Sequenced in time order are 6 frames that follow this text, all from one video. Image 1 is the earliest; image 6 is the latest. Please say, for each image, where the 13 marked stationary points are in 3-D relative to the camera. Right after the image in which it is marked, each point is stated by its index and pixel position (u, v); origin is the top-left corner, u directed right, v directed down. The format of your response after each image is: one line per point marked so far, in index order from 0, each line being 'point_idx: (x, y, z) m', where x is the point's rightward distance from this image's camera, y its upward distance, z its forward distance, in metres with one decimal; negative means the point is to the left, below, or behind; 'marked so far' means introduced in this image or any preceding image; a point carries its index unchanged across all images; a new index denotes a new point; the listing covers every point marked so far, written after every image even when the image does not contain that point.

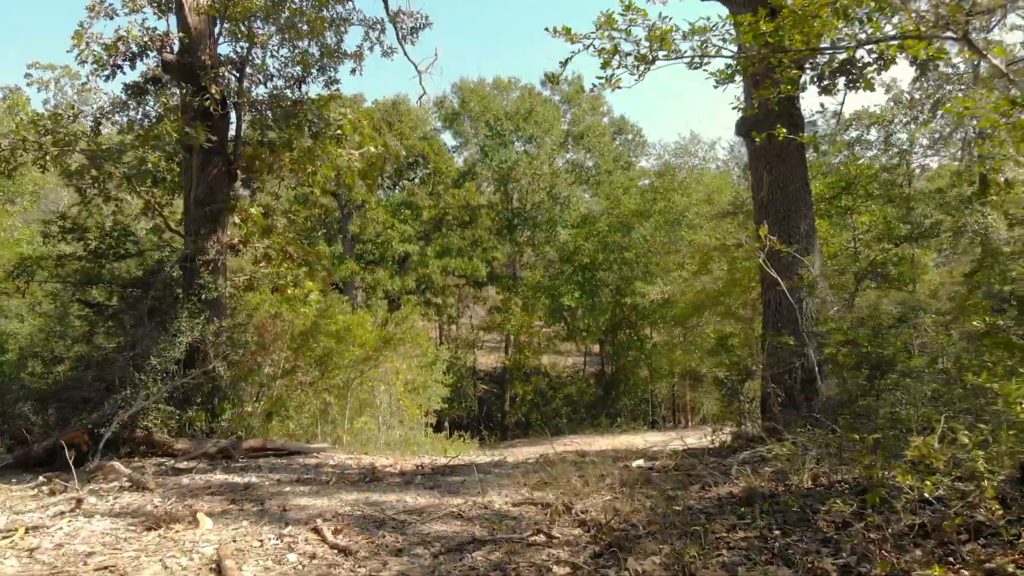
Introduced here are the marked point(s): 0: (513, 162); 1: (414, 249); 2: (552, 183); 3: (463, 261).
0: (0.0, +3.2, +19.0) m
1: (-2.3, +0.9, +17.4) m
2: (+1.0, +2.7, +19.5) m
3: (-1.2, +0.7, +18.4) m
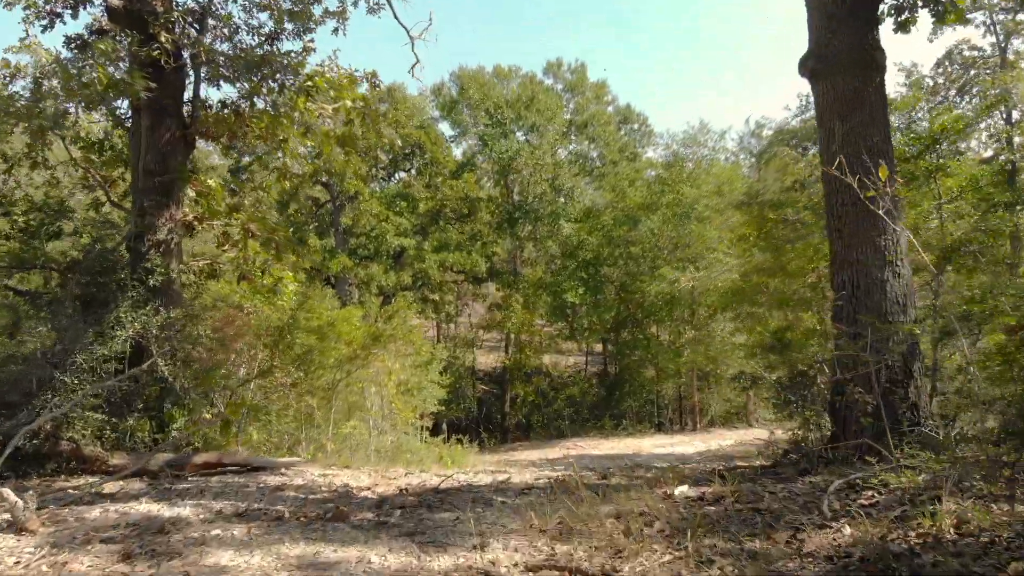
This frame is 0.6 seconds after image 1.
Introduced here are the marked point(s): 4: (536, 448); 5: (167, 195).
0: (0.0, +3.3, +18.2) m
1: (-2.3, +1.0, +16.5) m
2: (+1.1, +2.8, +18.6) m
3: (-1.2, +0.8, +17.5) m
4: (+0.6, -3.8, +17.7) m
5: (-2.7, +0.8, +5.8) m
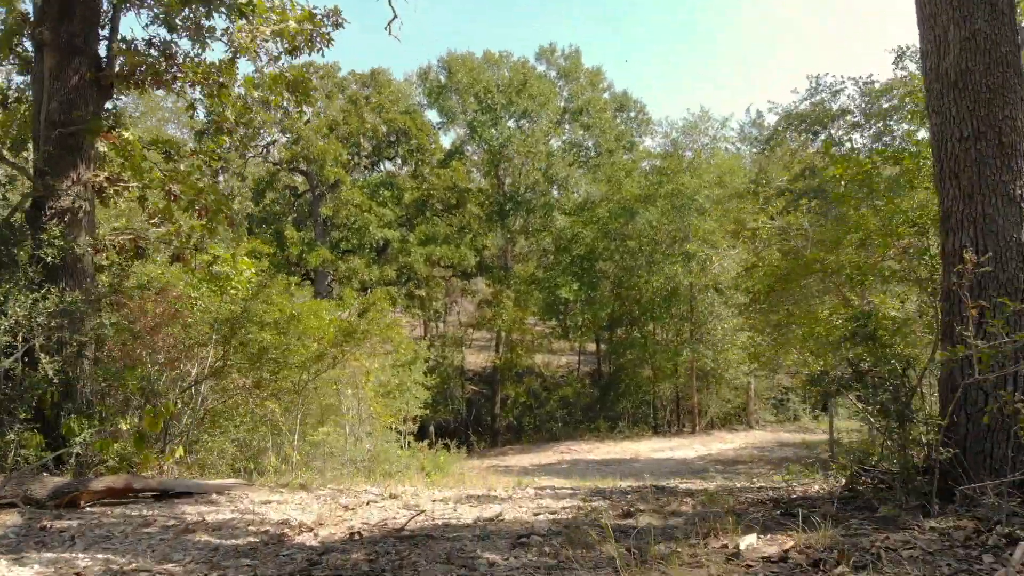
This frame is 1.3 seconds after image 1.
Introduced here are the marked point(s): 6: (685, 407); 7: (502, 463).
0: (-0.2, +3.4, +17.2) m
1: (-2.5, +1.1, +15.5) m
2: (+0.8, +2.9, +17.6) m
3: (-1.4, +0.9, +16.5) m
4: (+0.4, -3.7, +16.7) m
5: (-2.8, +0.9, +4.8) m
6: (+4.6, -3.2, +19.9) m
7: (-0.2, -3.5, +14.7) m
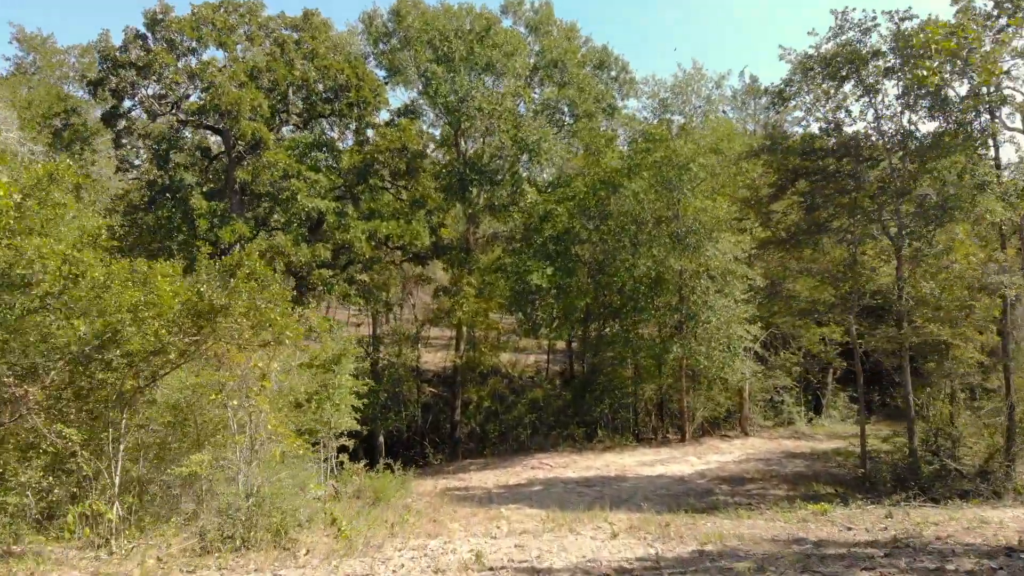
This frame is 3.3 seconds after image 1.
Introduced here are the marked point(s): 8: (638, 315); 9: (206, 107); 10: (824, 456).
0: (-0.9, +3.7, +14.5) m
1: (-3.1, +1.4, +12.8) m
2: (+0.1, +3.2, +15.0) m
3: (-2.1, +1.1, +13.8) m
4: (-0.3, -3.4, +14.1) m
5: (-2.9, +1.2, +2.0) m
6: (+3.7, -2.9, +17.4) m
7: (-0.8, -3.2, +12.0) m
8: (+2.6, -0.6, +15.2) m
9: (-5.0, +3.0, +12.3) m
10: (+5.9, -3.2, +14.2) m
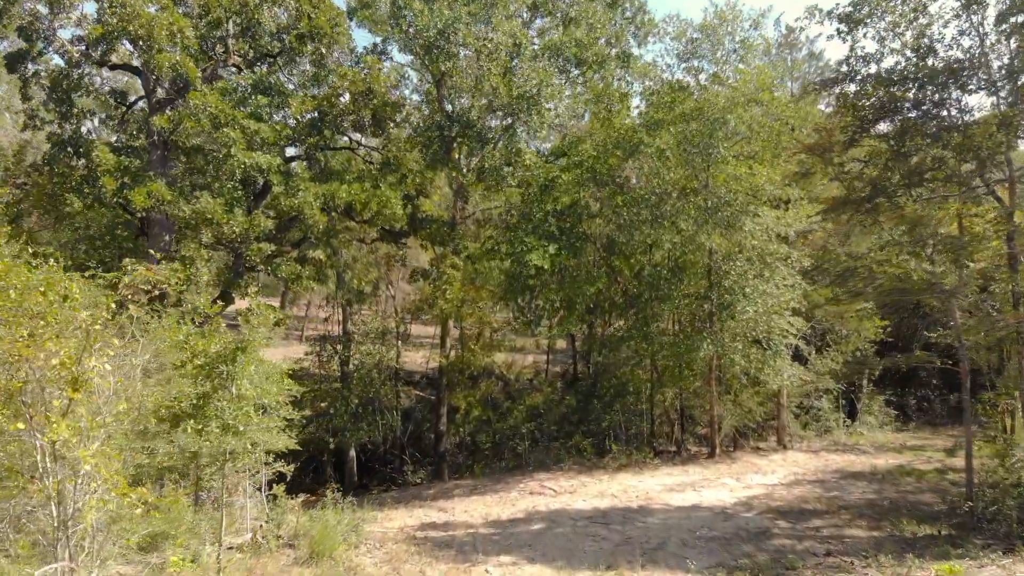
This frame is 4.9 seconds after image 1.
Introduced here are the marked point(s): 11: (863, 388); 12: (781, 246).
0: (-1.0, +4.0, +11.9) m
1: (-3.2, +1.7, +10.1) m
2: (0.0, +3.5, +12.3) m
3: (-2.2, +1.4, +11.1) m
4: (-0.4, -3.1, +11.4) m
5: (-3.0, +1.5, -0.7) m
6: (+3.6, -2.6, +14.7) m
7: (-0.9, -2.9, +9.3) m
8: (+2.5, -0.3, +12.5) m
9: (-5.1, +3.3, +9.6) m
10: (+5.8, -2.9, +11.5) m
11: (+9.1, -2.6, +19.3) m
12: (+4.4, +0.7, +12.2) m
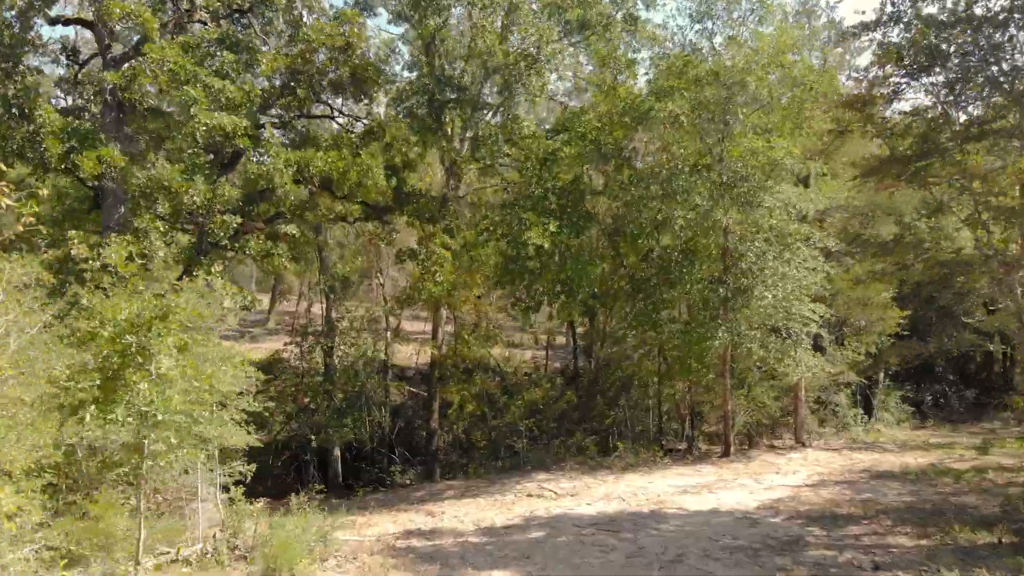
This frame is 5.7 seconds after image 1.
0: (-1.1, +4.3, +10.8) m
1: (-3.3, +1.9, +9.0) m
2: (-0.1, +3.8, +11.3) m
3: (-2.2, +1.7, +10.0) m
4: (-0.5, -2.8, +10.3) m
5: (-3.0, +1.7, -1.8) m
6: (+3.6, -2.3, +13.7) m
7: (-1.0, -2.6, +8.3) m
8: (+2.4, 0.0, +11.5) m
9: (-5.2, +3.5, +8.5) m
10: (+5.8, -2.7, +10.4) m
11: (+9.0, -2.3, +18.3) m
12: (+4.4, +0.9, +11.1) m
